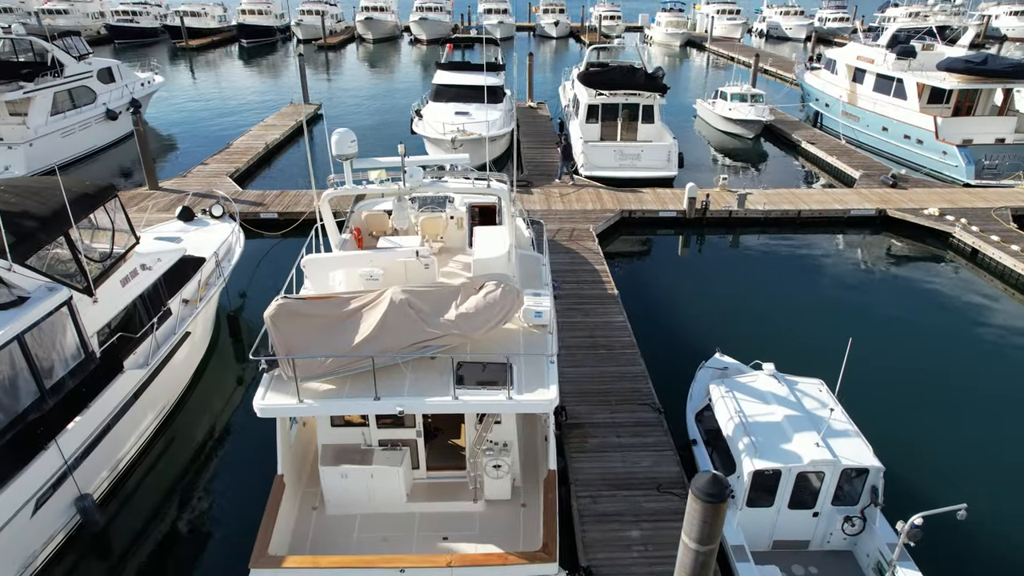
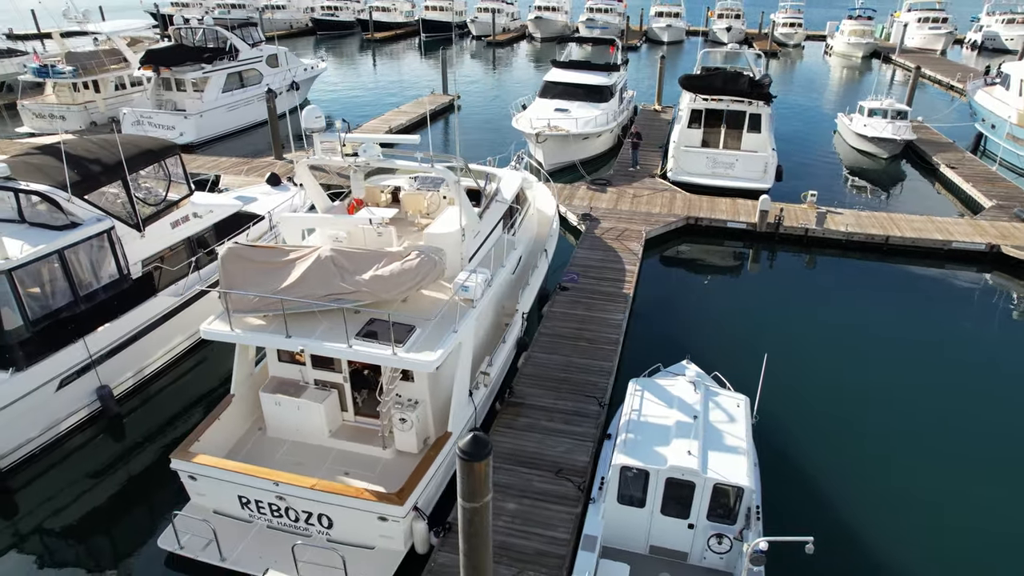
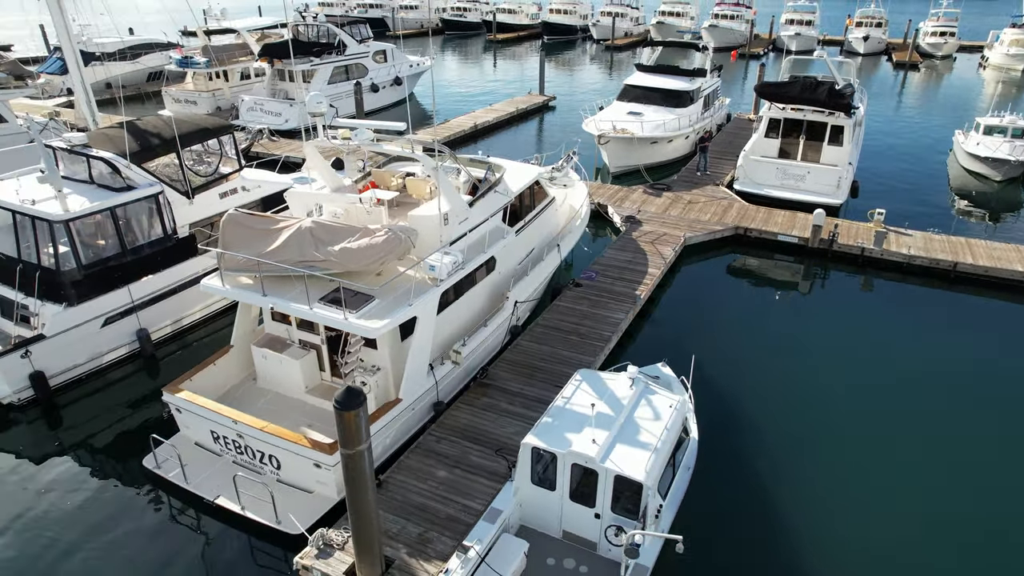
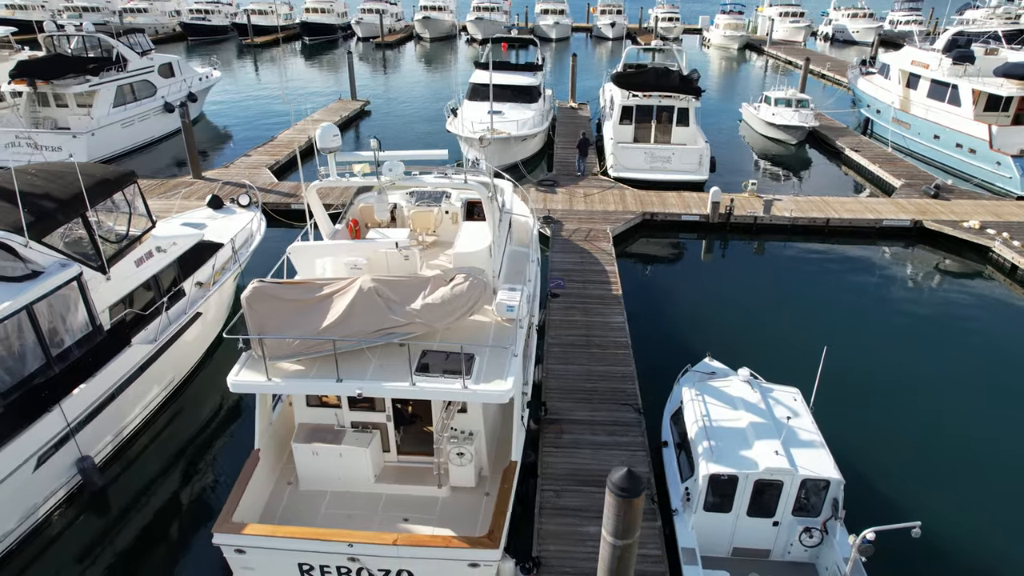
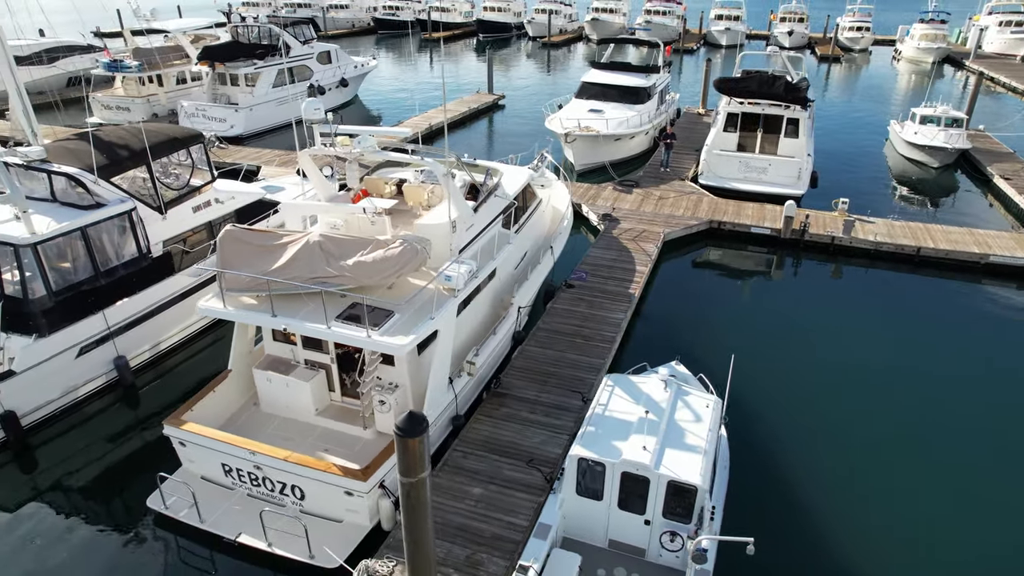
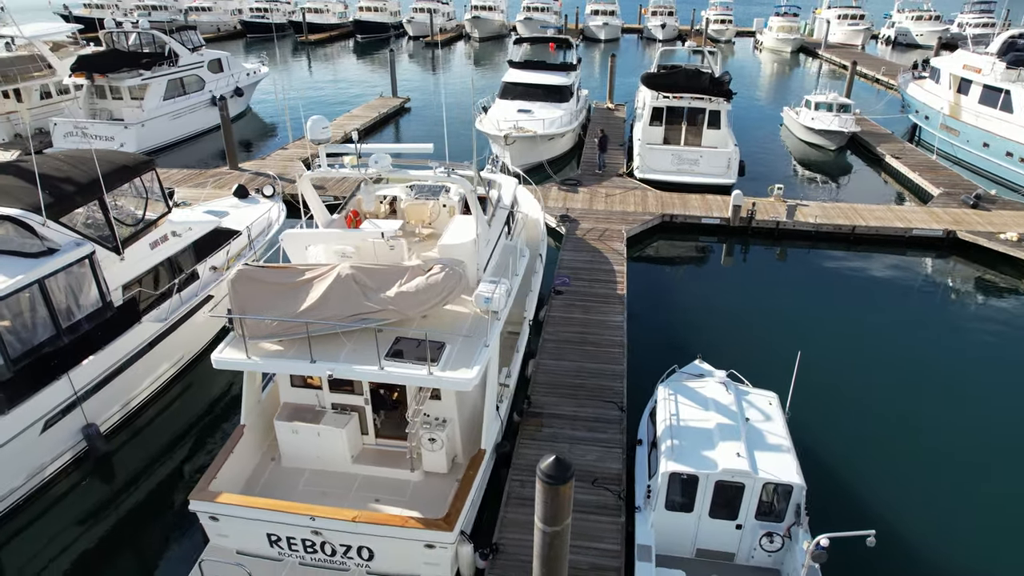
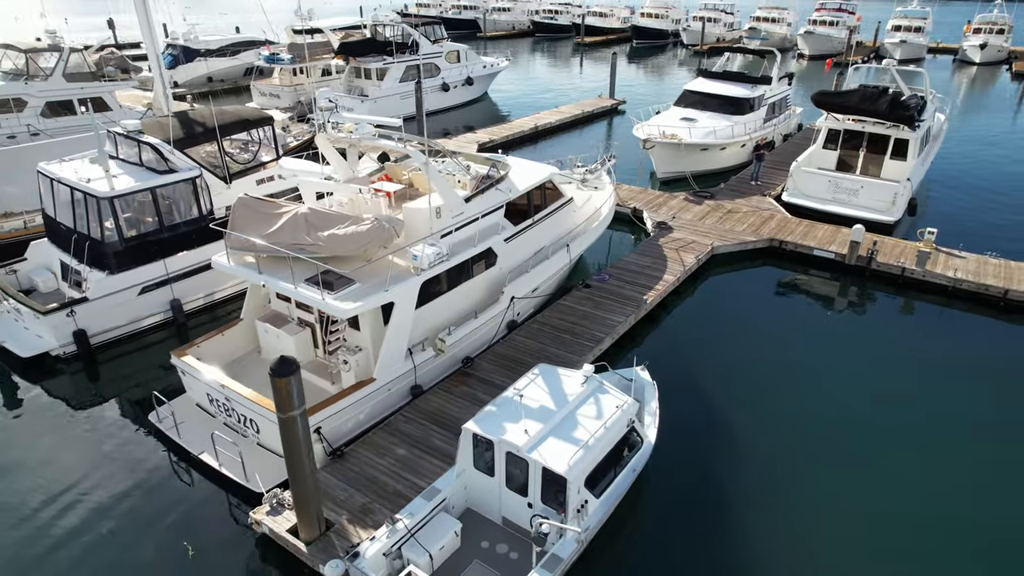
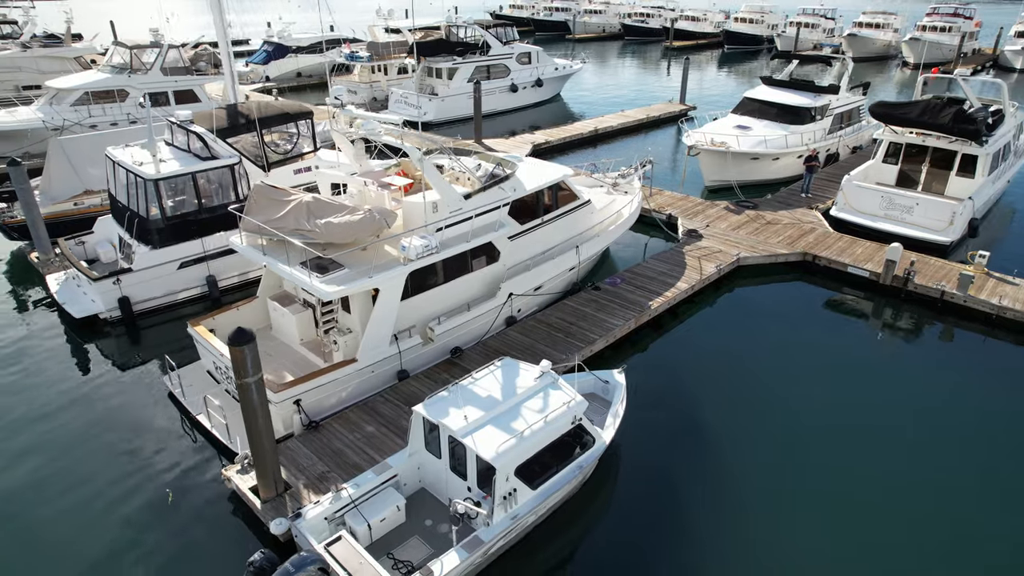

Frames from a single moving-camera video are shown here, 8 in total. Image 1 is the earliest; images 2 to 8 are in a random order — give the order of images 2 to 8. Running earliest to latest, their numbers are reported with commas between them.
4, 6, 2, 5, 3, 7, 8
